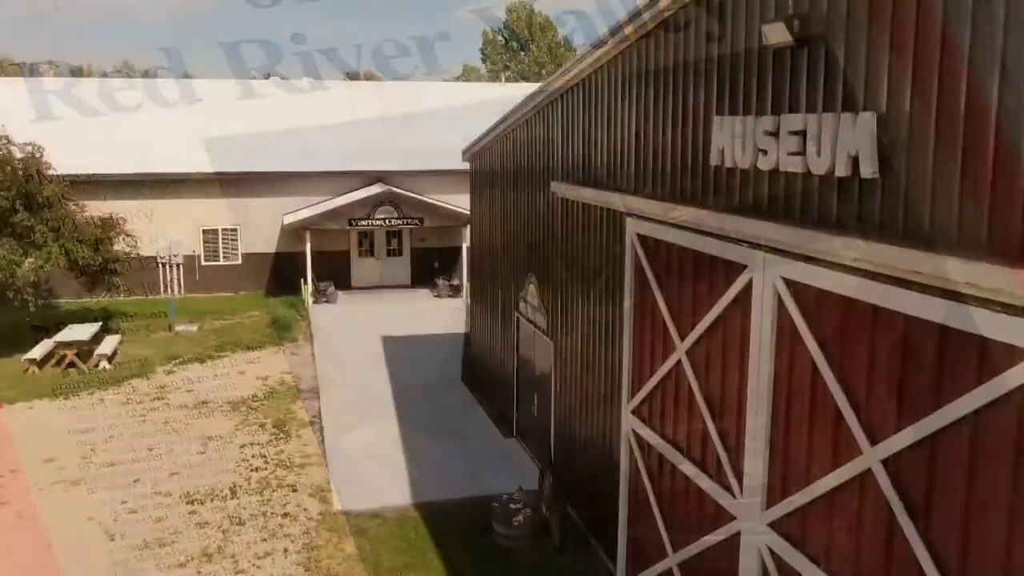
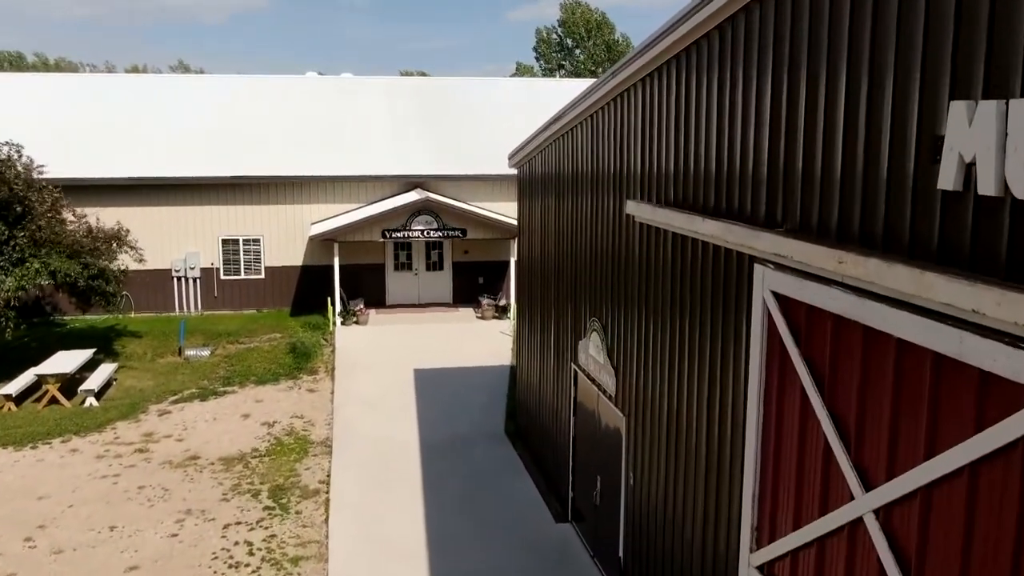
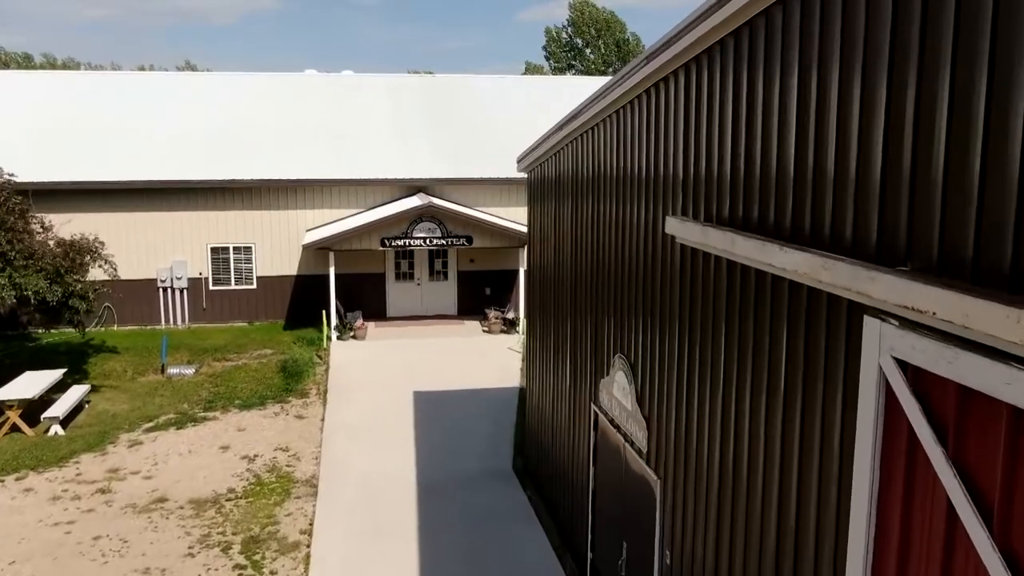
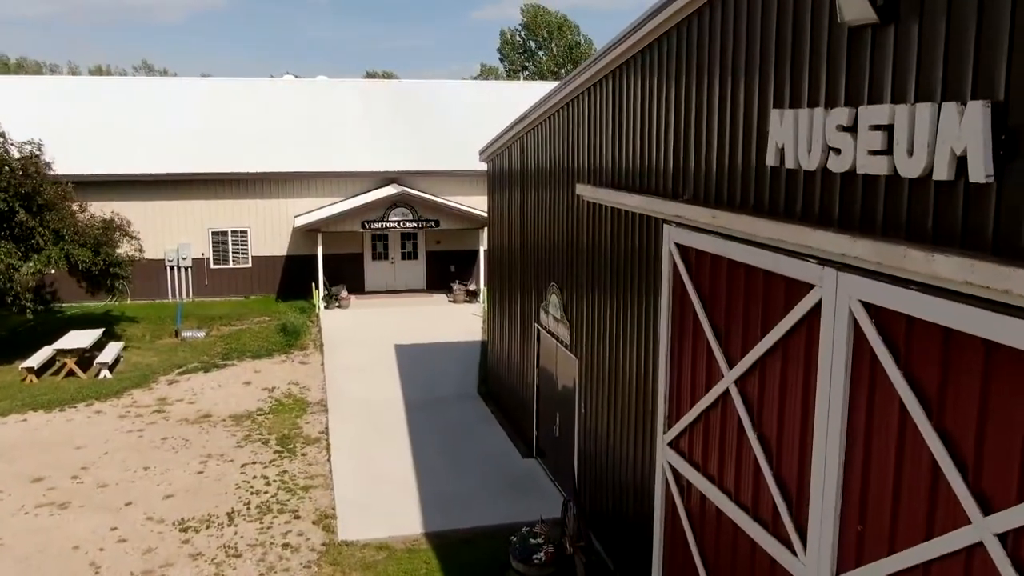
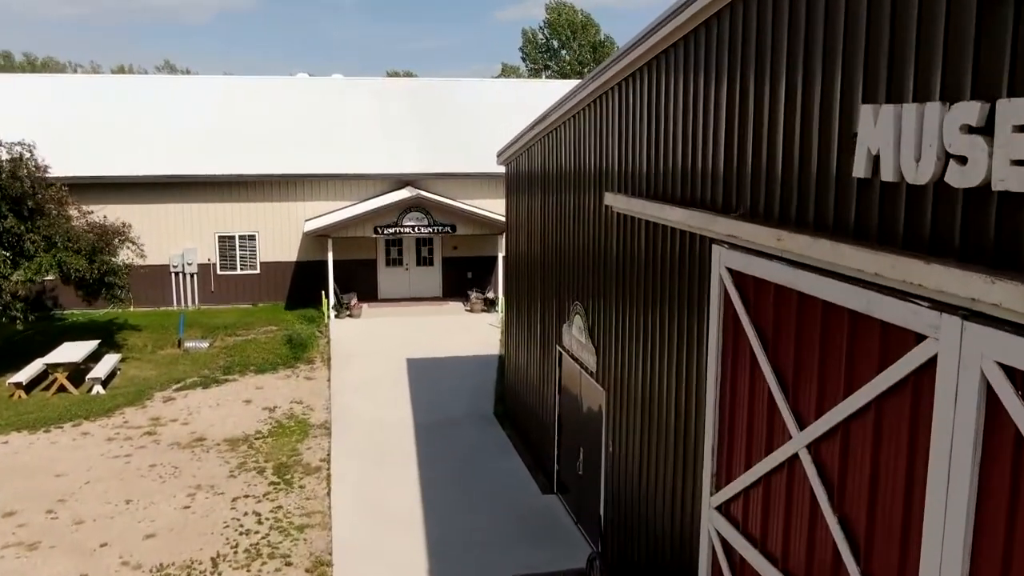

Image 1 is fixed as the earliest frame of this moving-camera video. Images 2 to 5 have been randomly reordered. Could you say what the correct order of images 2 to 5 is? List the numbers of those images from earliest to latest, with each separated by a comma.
4, 5, 2, 3
